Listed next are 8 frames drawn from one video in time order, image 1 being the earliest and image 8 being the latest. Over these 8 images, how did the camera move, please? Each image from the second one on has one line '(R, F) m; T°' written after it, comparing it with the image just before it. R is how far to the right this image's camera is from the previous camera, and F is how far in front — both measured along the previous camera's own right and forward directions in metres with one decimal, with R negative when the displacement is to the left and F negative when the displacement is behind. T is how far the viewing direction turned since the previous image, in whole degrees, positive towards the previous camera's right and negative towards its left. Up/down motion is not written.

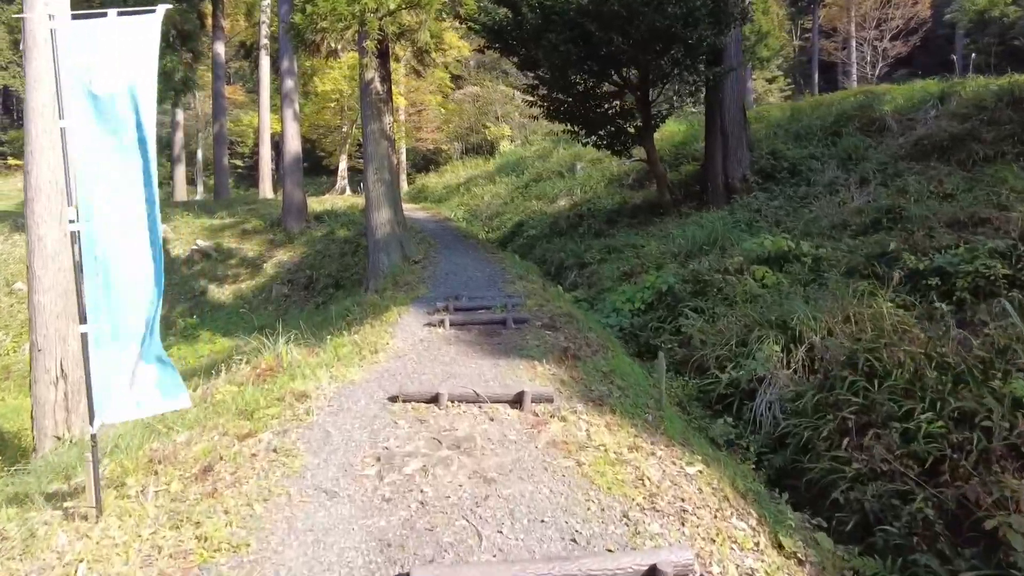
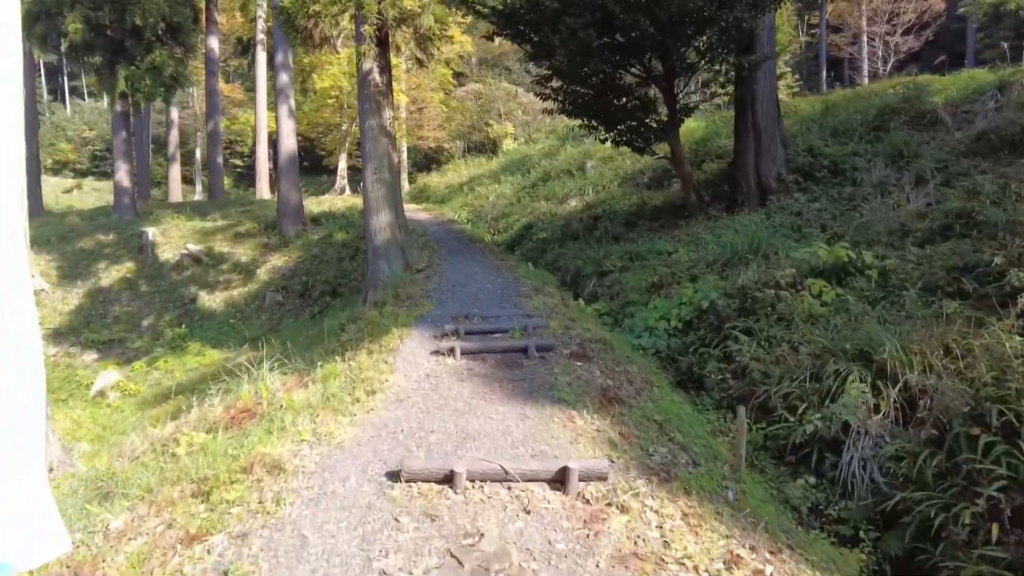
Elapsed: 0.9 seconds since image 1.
(-0.2, +0.9) m; 0°
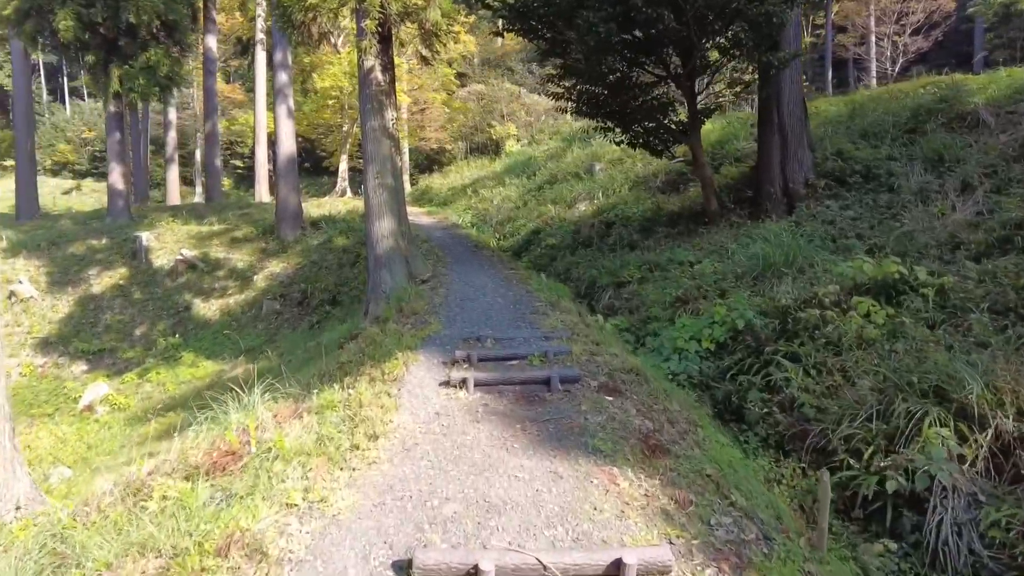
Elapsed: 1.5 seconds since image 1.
(-0.1, +0.5) m; 0°
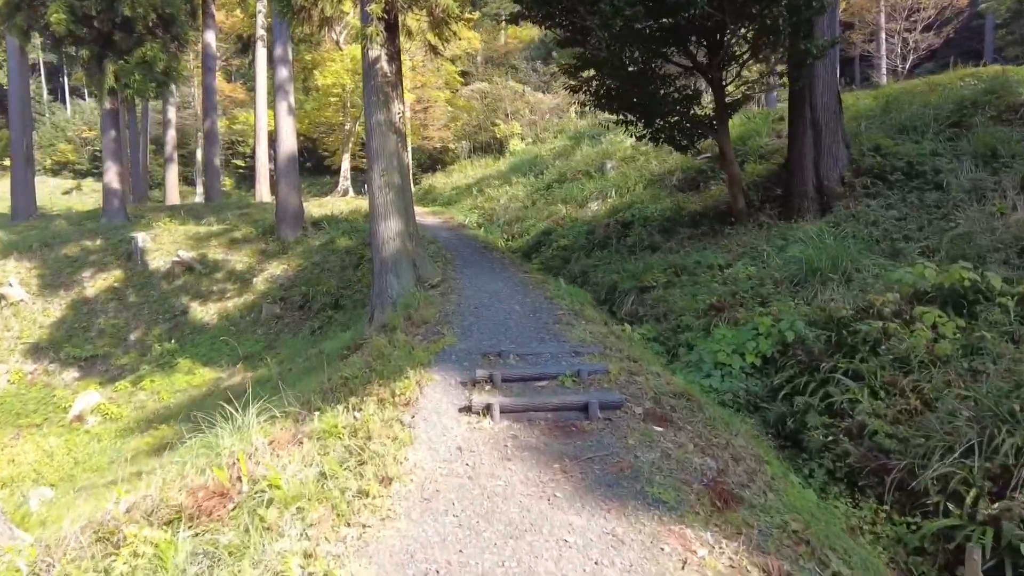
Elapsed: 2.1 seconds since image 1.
(-0.2, +0.5) m; 0°
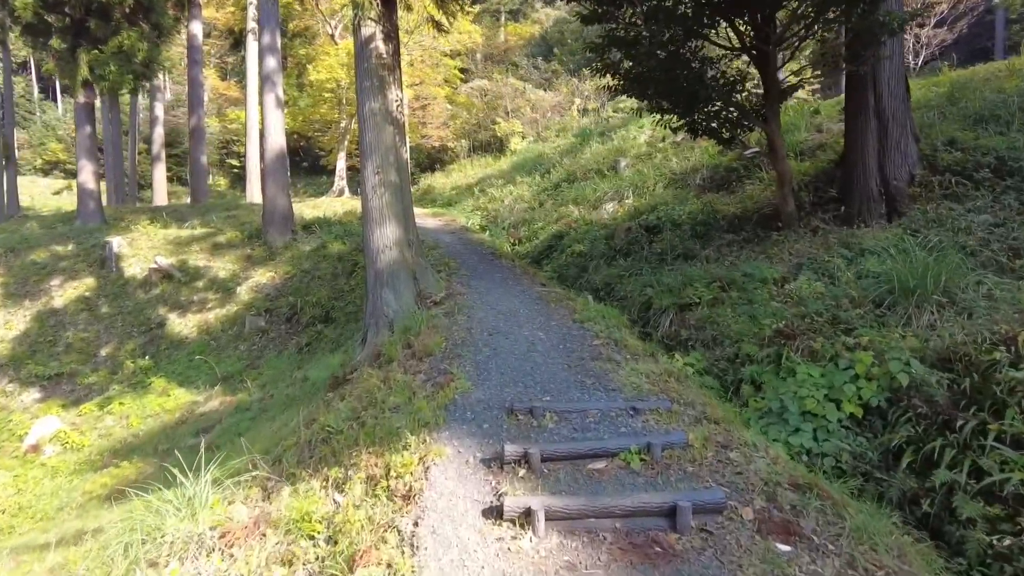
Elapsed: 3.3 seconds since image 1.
(-0.2, +1.1) m; 0°
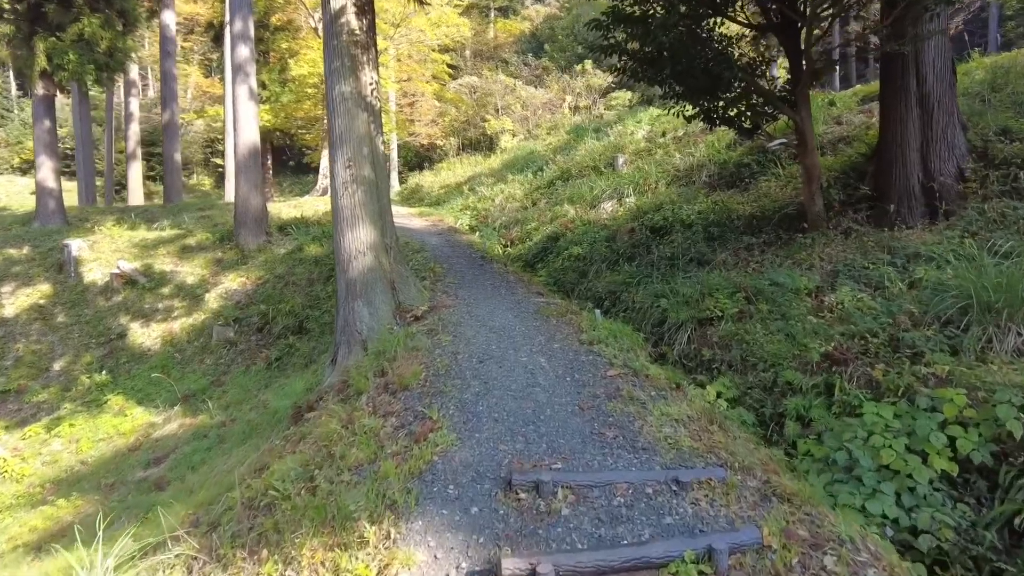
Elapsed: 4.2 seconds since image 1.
(0.0, +0.9) m; +1°
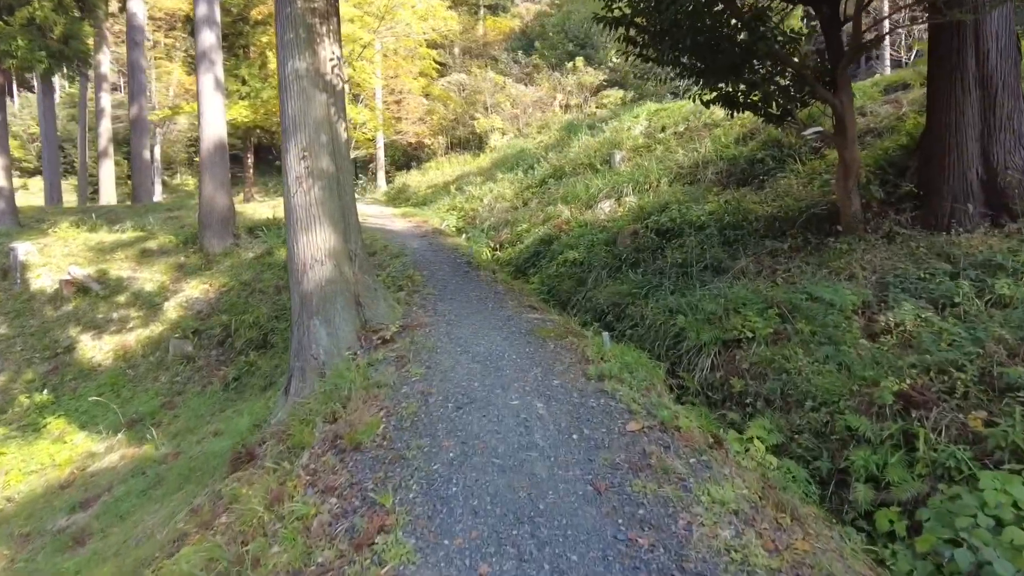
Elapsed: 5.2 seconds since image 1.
(0.0, +1.0) m; +1°
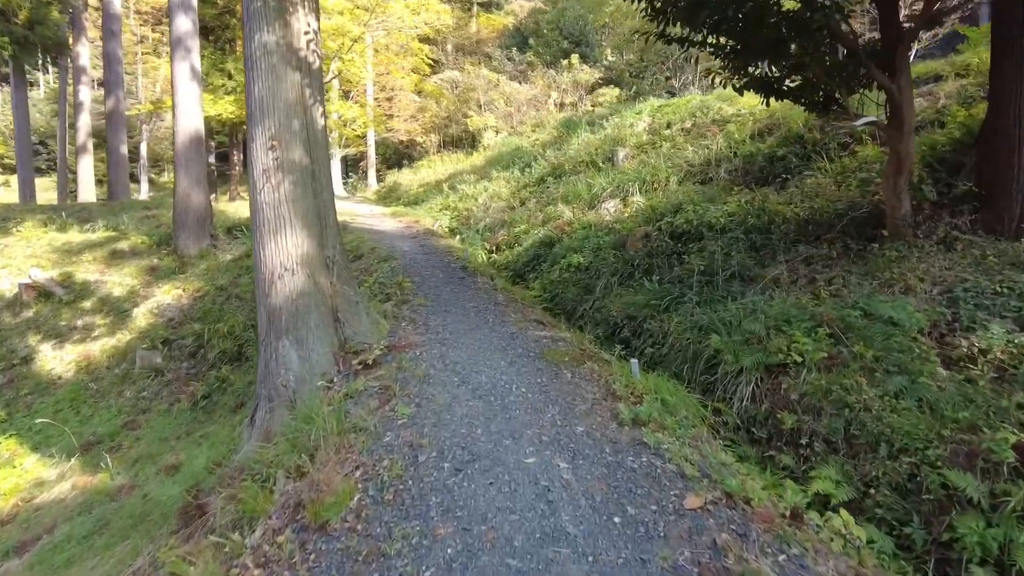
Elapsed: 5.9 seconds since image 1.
(-0.1, +0.7) m; +1°
